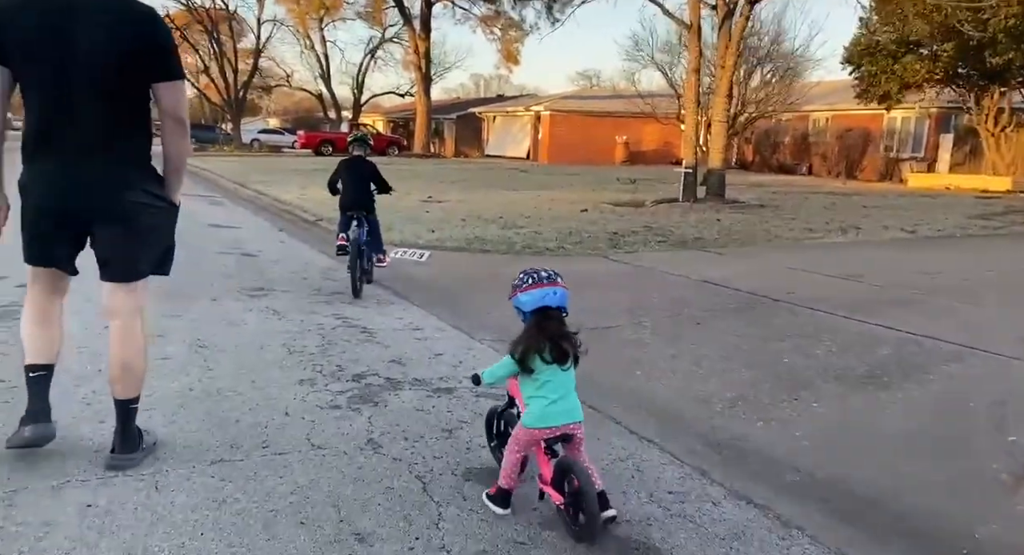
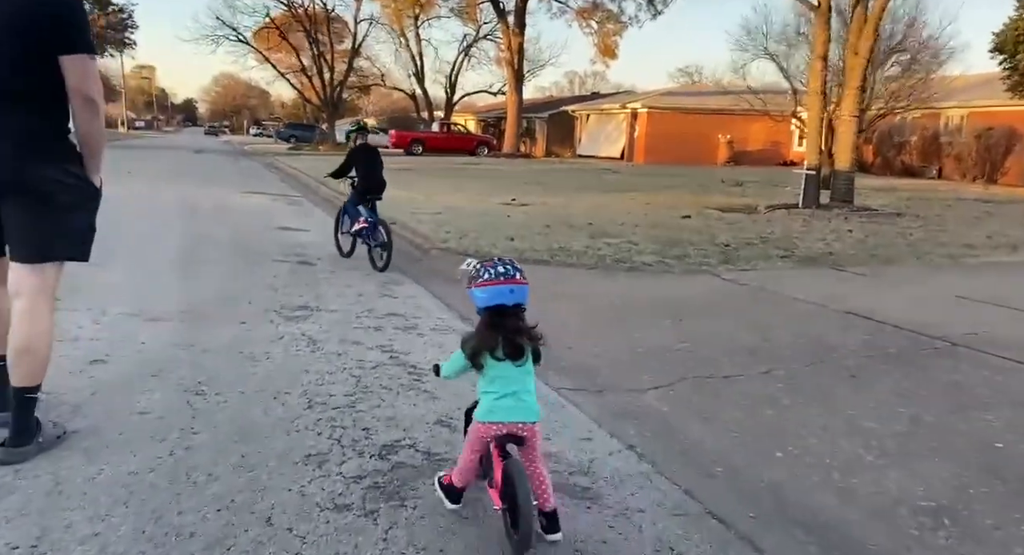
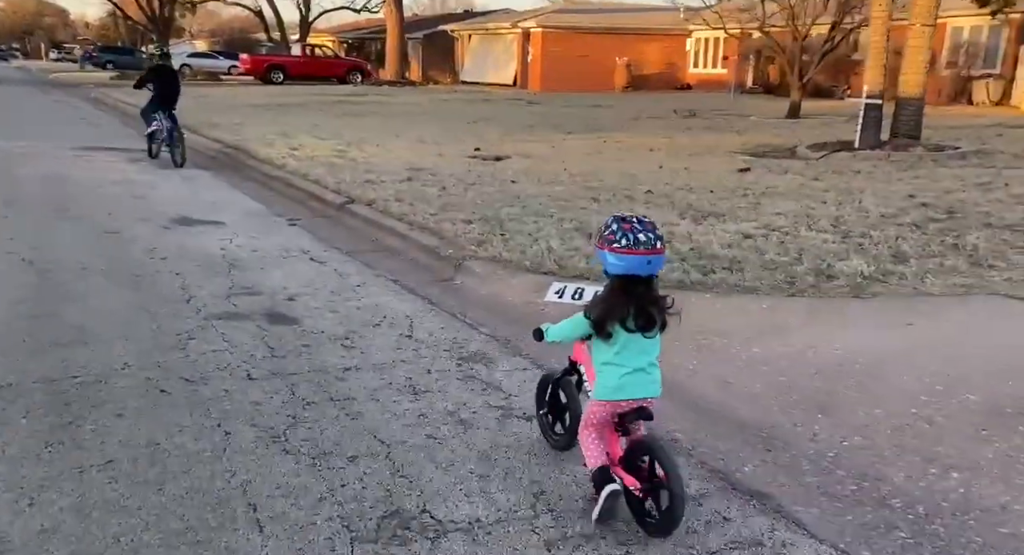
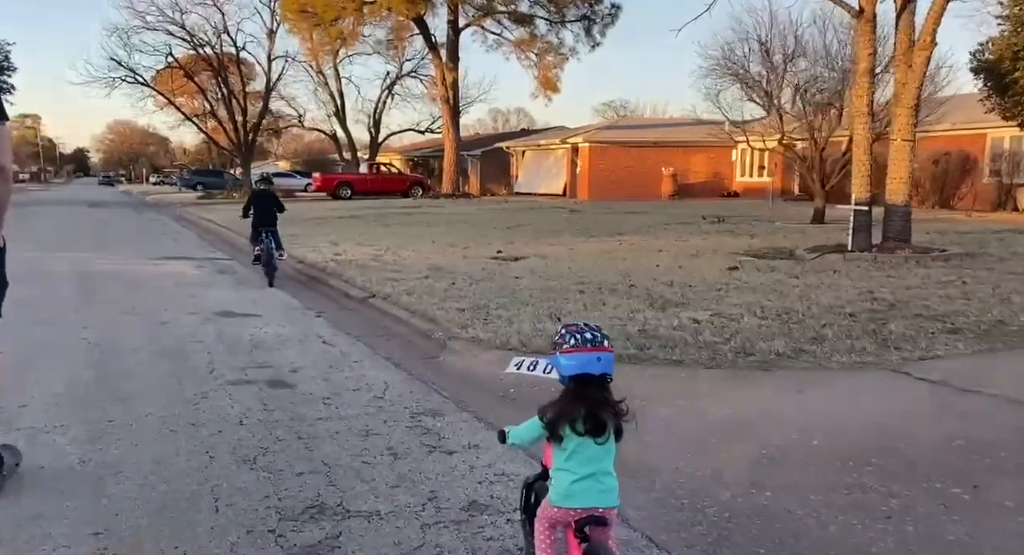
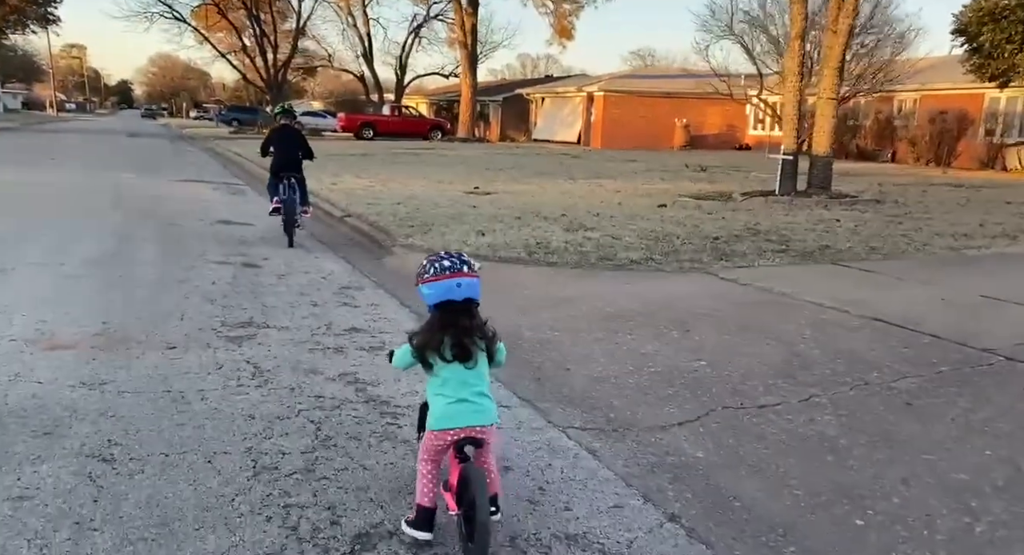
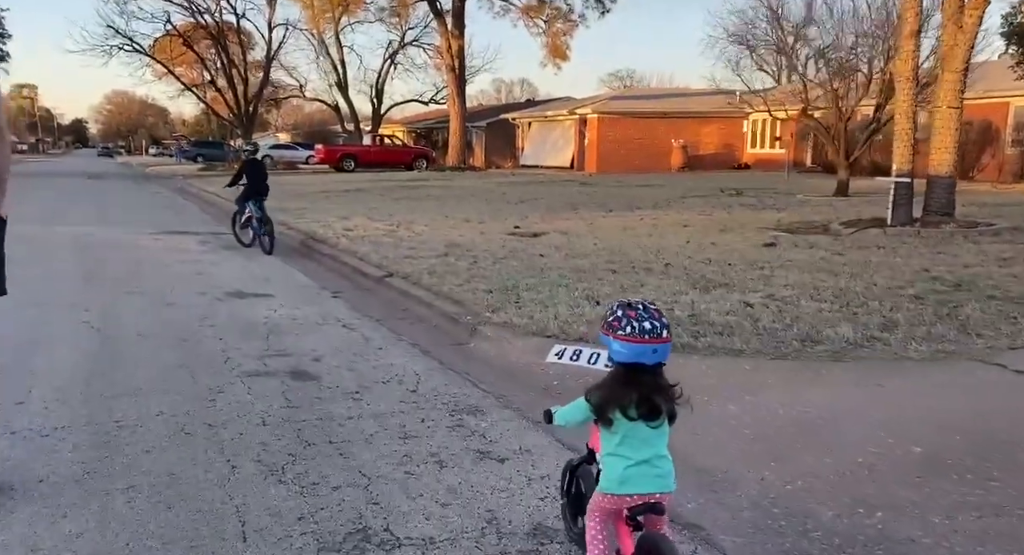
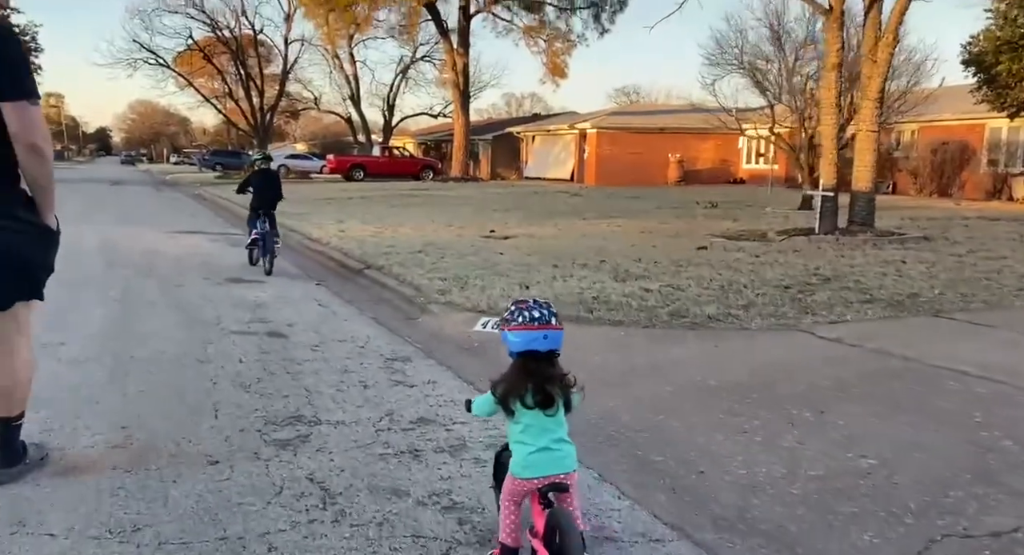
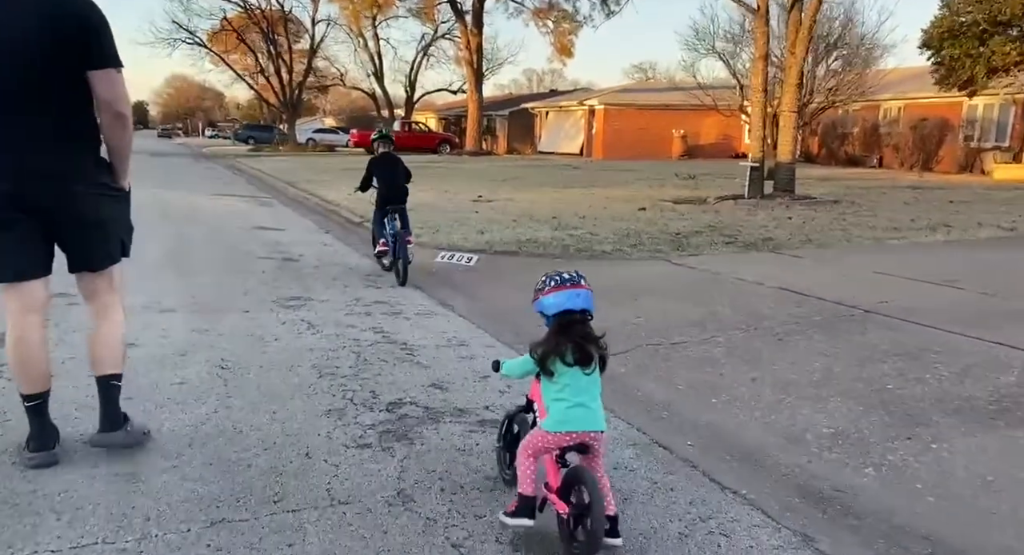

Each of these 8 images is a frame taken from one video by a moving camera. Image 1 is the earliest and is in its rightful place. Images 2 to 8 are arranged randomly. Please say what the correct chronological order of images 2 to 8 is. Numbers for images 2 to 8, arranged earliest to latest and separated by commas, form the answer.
8, 2, 5, 7, 4, 6, 3
